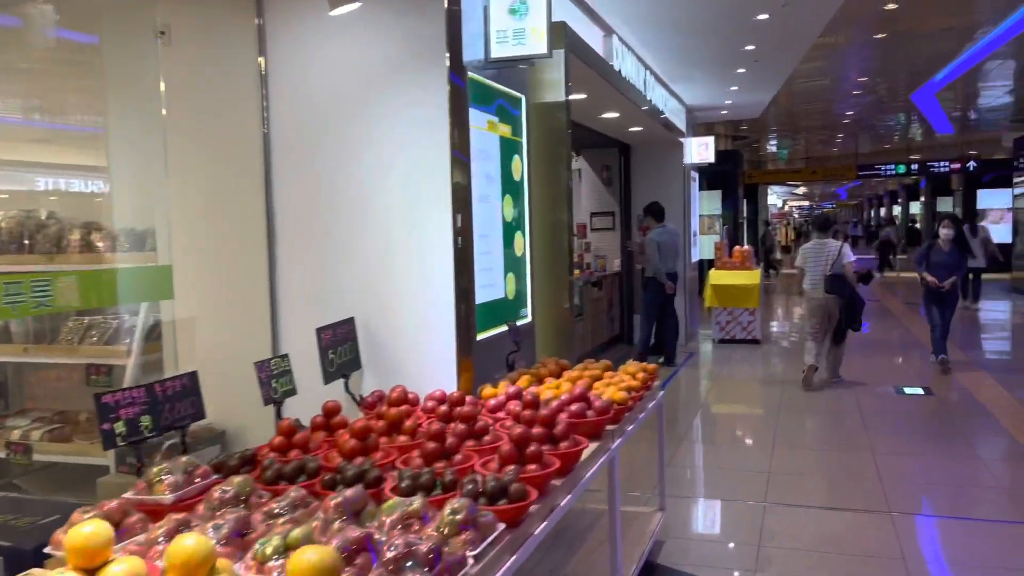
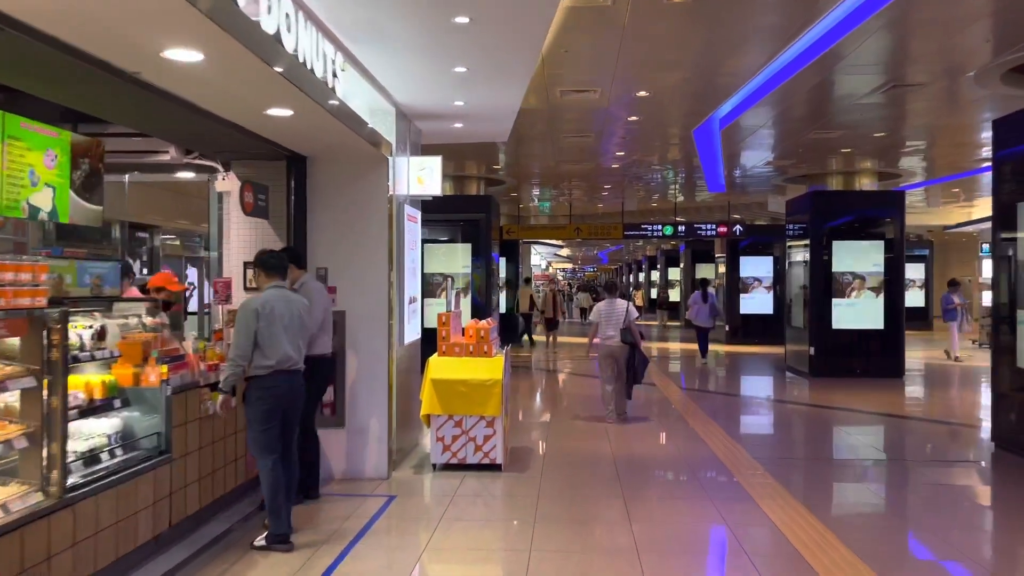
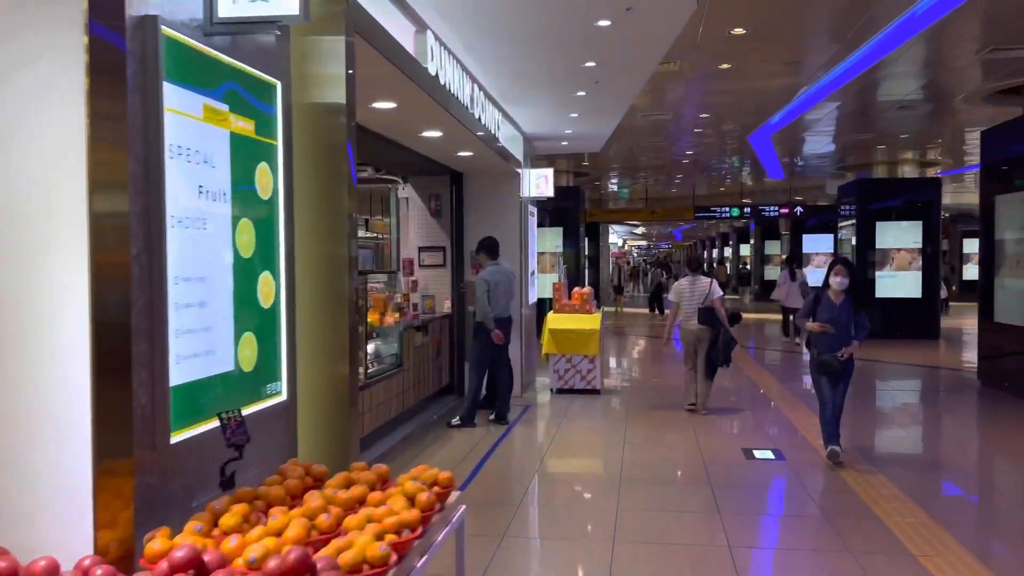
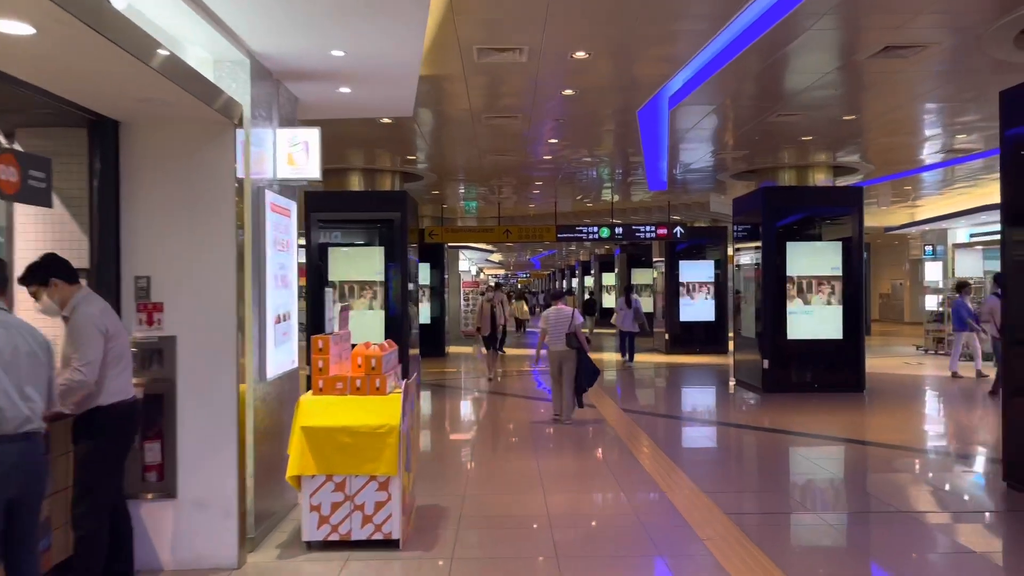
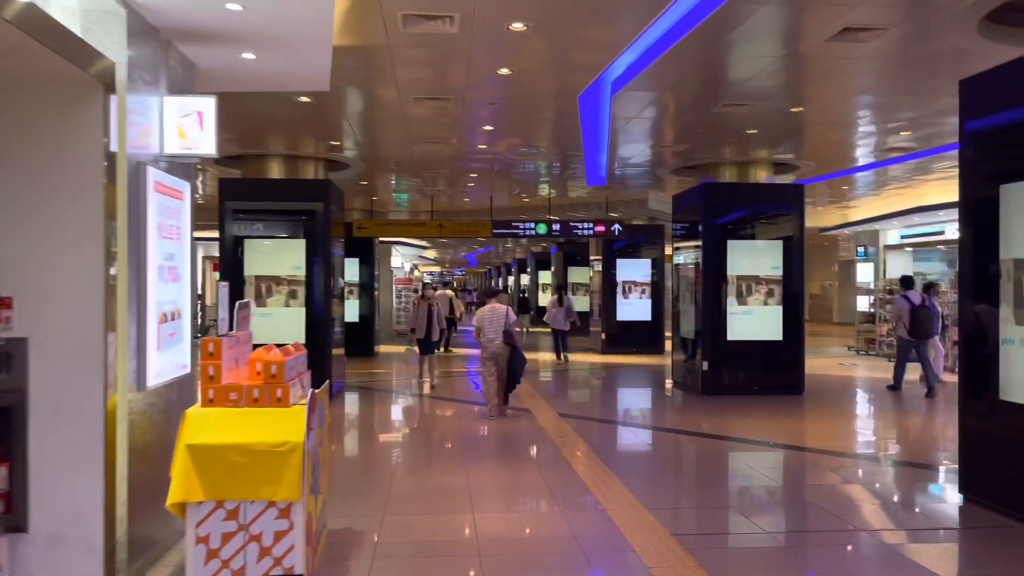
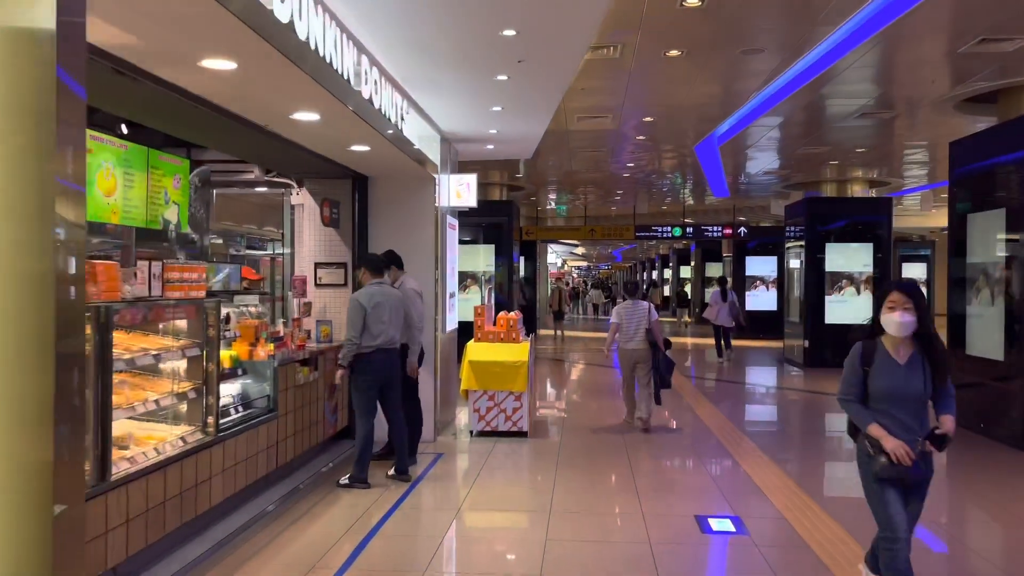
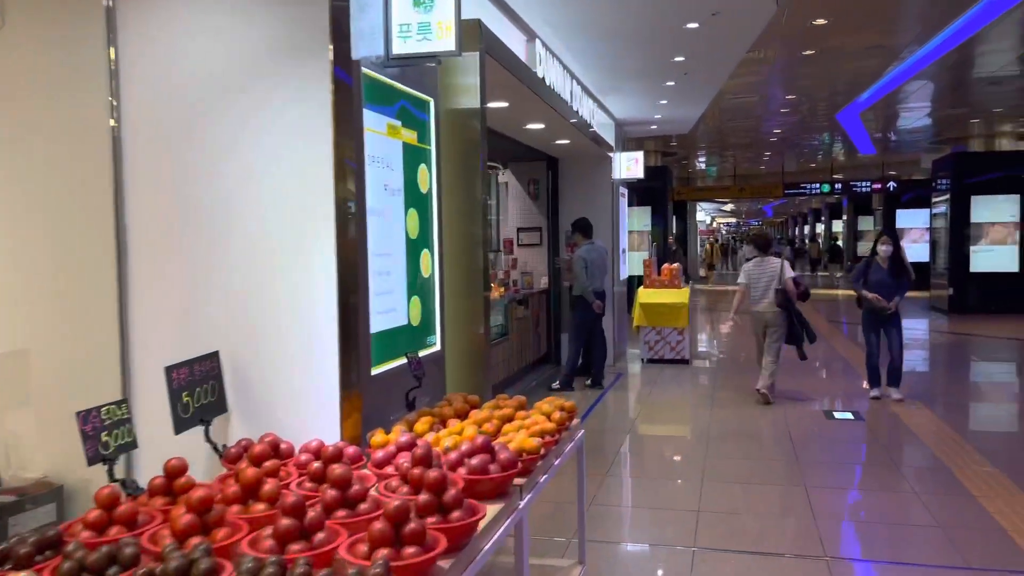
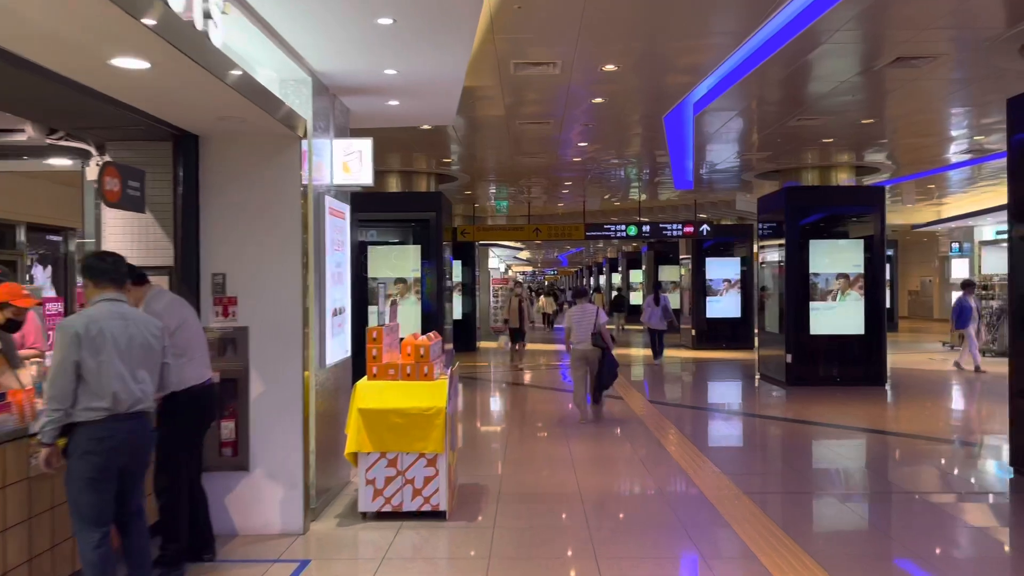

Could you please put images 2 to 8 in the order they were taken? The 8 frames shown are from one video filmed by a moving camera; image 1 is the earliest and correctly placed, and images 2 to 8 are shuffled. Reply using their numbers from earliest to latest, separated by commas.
7, 3, 6, 2, 8, 4, 5
